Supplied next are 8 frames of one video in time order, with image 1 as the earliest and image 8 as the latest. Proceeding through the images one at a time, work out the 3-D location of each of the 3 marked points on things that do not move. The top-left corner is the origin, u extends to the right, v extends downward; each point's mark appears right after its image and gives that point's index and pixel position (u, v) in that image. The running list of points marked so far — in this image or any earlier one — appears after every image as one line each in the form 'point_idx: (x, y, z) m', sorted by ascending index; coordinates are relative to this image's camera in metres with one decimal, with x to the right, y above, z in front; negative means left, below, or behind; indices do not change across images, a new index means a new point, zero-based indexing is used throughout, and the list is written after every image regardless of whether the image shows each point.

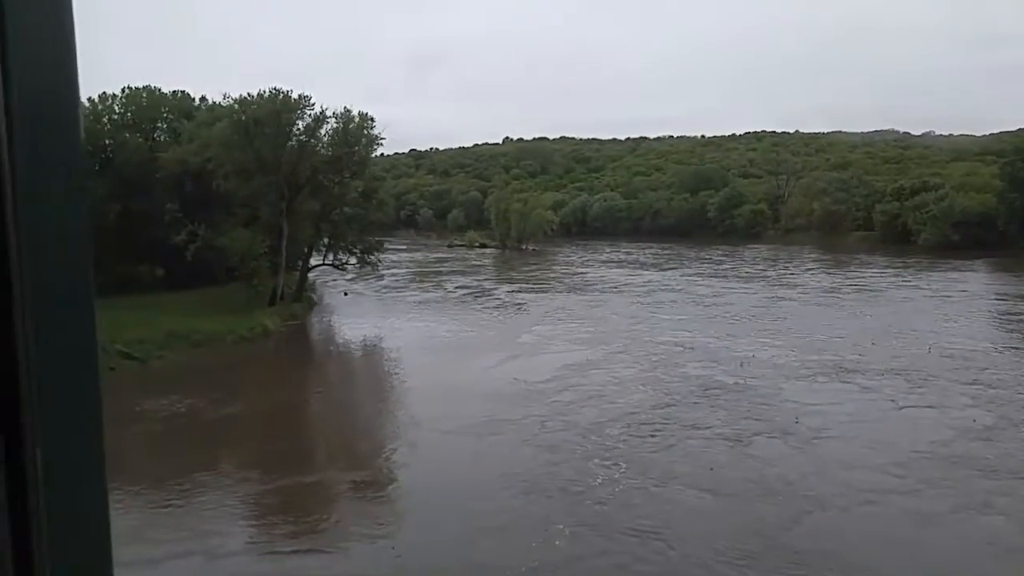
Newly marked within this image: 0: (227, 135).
0: (-5.9, +3.2, +19.6) m
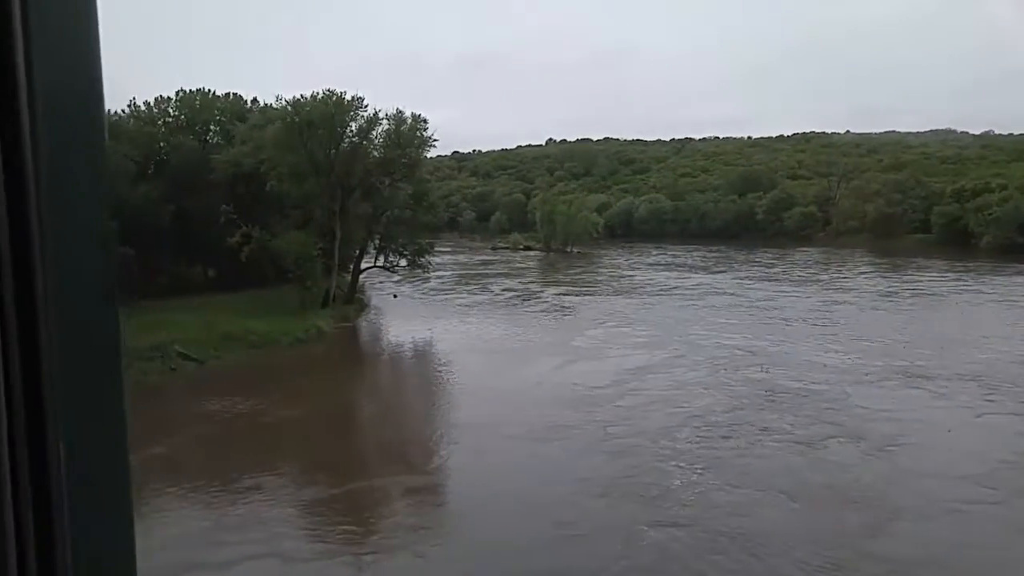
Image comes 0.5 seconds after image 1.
0: (-4.8, +3.1, +19.6) m
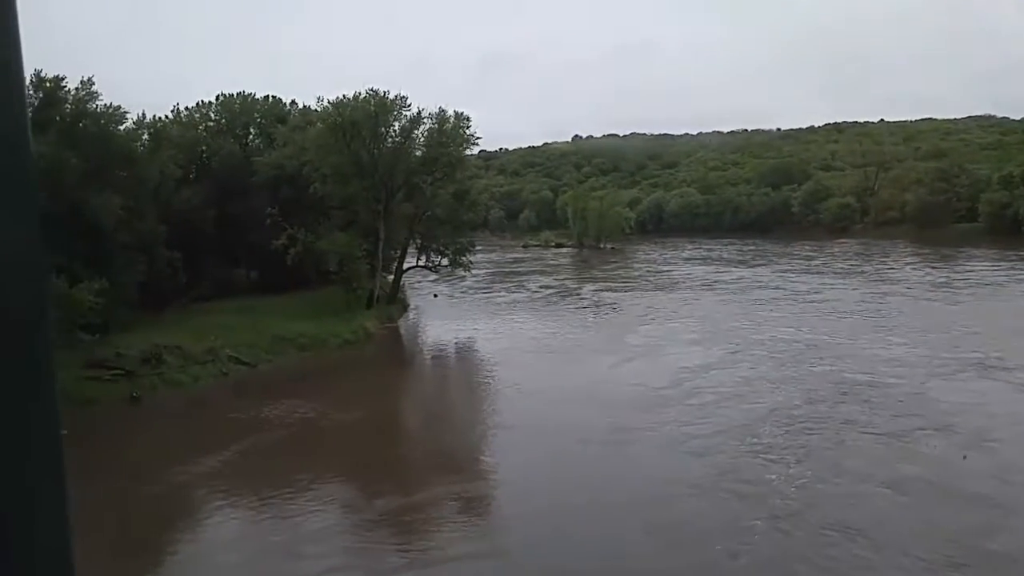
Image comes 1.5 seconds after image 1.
0: (-3.9, +3.1, +19.4) m
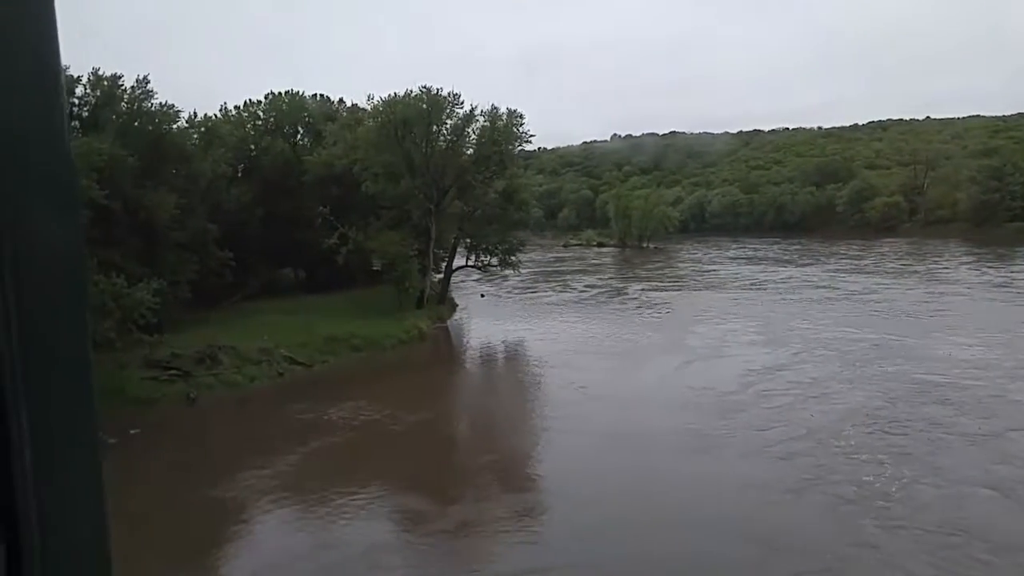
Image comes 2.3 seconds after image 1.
0: (-2.8, +3.1, +19.2) m
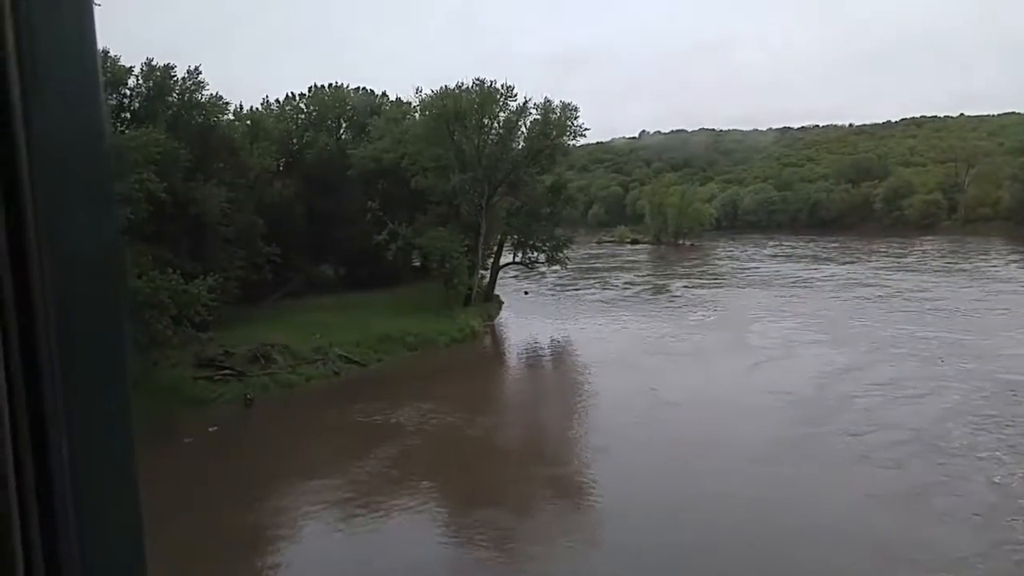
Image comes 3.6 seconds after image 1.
0: (-1.7, +3.2, +18.8) m
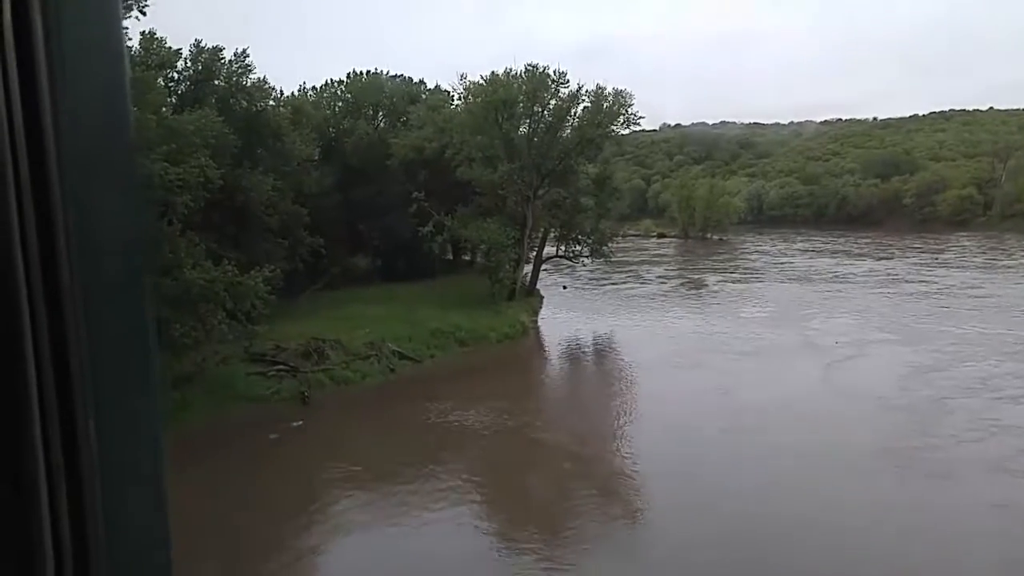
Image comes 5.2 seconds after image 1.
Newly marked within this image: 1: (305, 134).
0: (-0.7, +3.3, +18.2) m
1: (-4.0, +3.0, +17.9) m
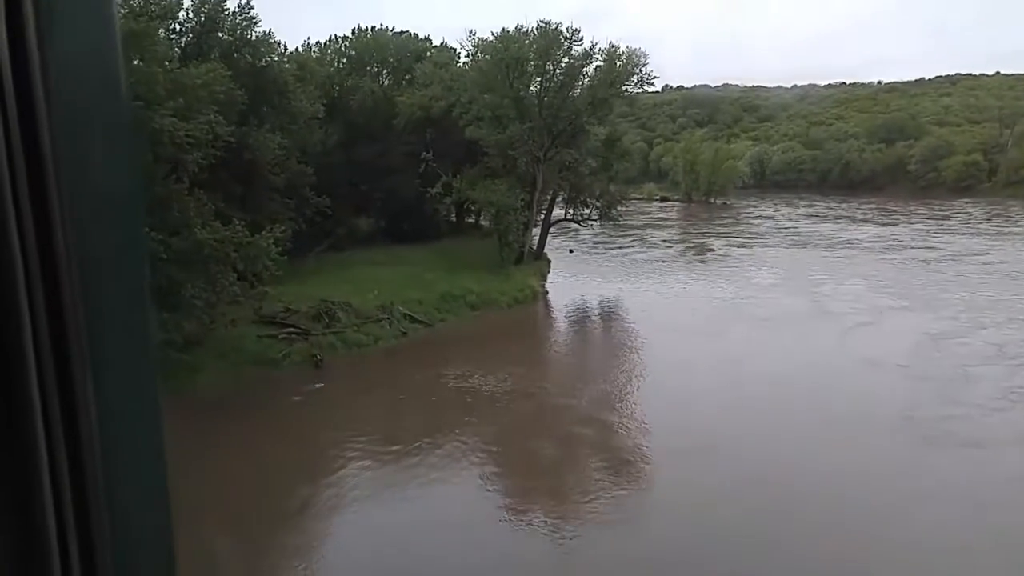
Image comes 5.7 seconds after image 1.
0: (-0.5, +4.0, +17.7) m
1: (-3.8, +3.7, +17.4) m
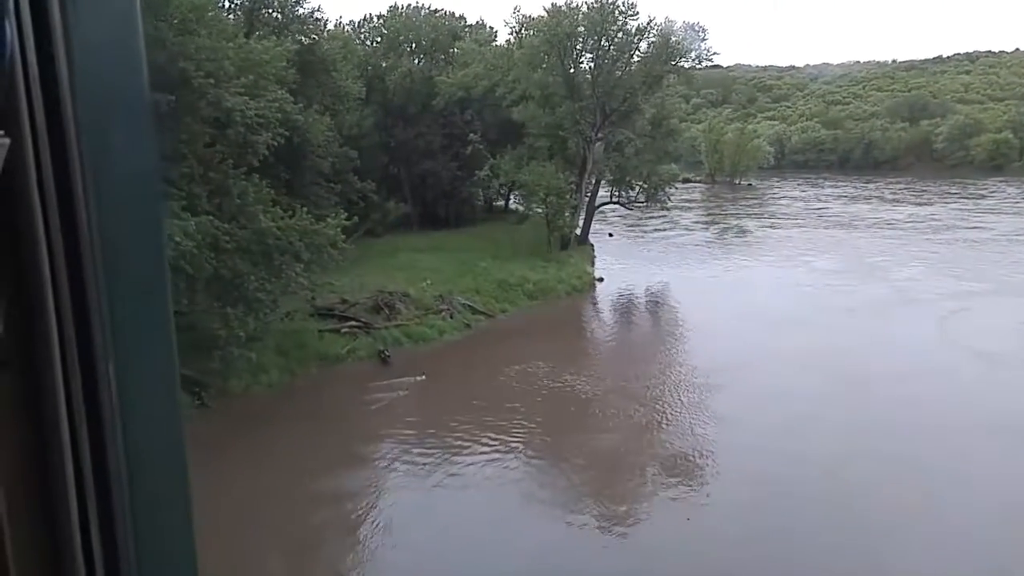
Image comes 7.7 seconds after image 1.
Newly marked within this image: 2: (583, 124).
0: (+0.4, +4.2, +16.9) m
1: (-2.9, +3.9, +16.5) m
2: (+1.2, +3.0, +17.3) m
